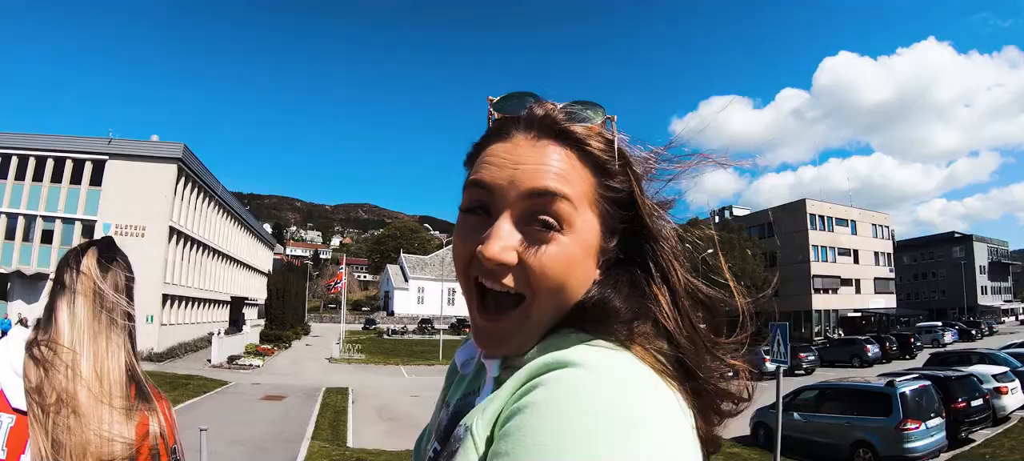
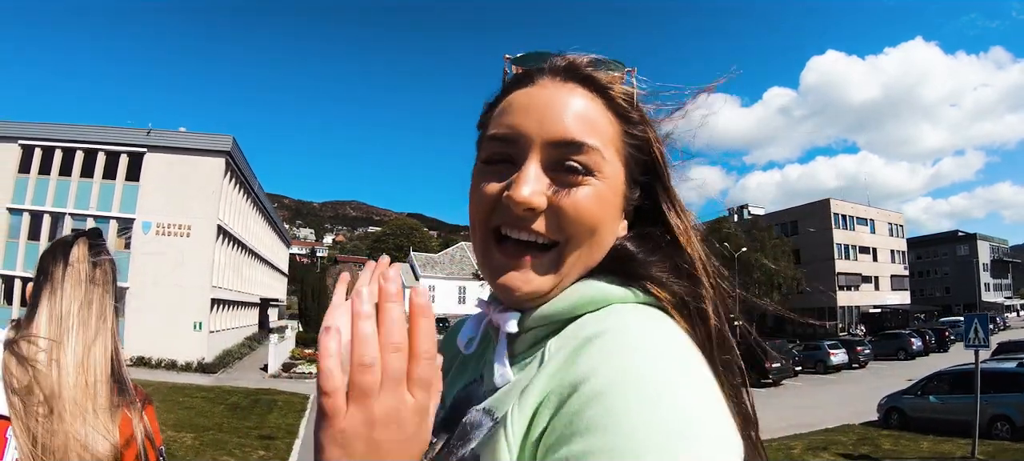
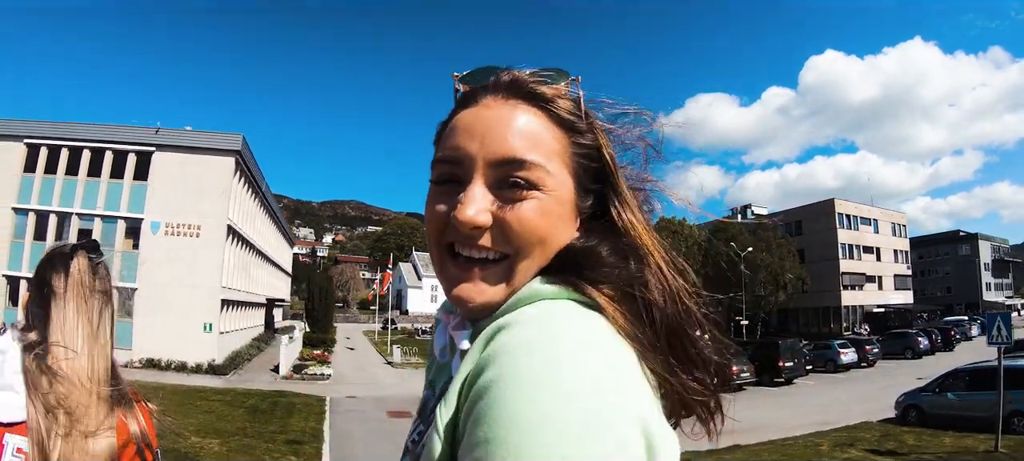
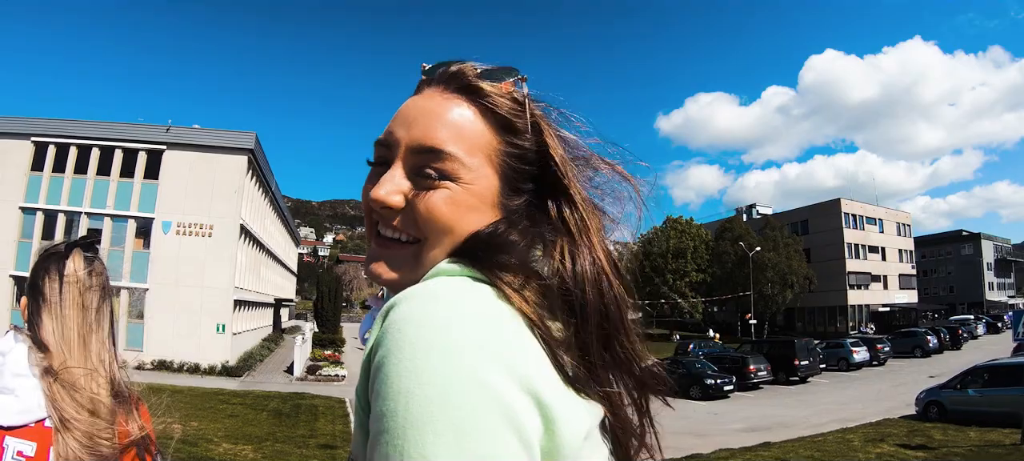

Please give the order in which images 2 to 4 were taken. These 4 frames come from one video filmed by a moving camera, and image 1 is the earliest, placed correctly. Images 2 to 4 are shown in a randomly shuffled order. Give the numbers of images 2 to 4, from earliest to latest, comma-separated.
2, 3, 4
